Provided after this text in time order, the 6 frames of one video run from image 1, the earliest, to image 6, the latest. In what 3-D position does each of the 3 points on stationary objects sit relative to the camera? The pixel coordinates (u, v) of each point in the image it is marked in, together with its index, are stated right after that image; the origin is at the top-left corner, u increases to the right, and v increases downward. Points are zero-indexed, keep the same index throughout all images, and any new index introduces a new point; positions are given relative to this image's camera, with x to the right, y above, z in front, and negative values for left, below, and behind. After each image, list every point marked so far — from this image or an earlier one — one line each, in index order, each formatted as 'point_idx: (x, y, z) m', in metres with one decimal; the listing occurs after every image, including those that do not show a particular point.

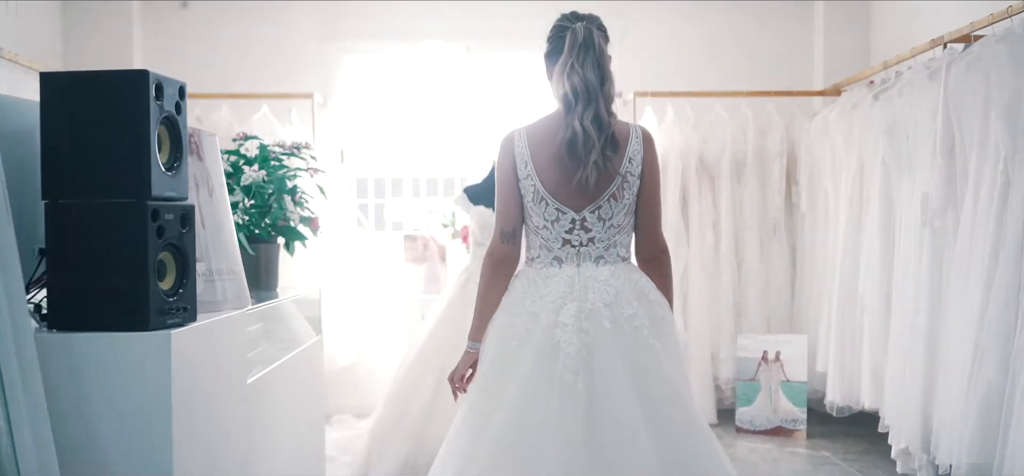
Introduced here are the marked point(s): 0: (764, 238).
0: (+1.2, 0.0, +3.6) m
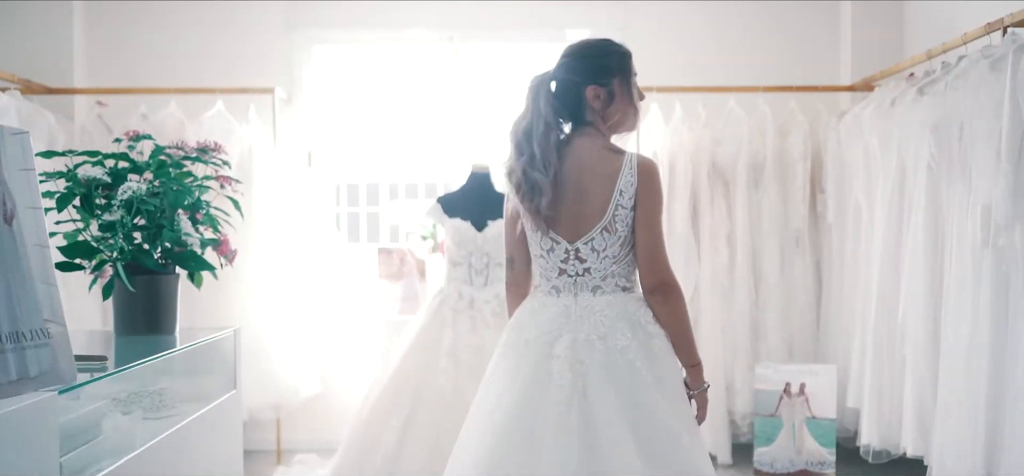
0: (+1.1, -0.1, +3.1) m
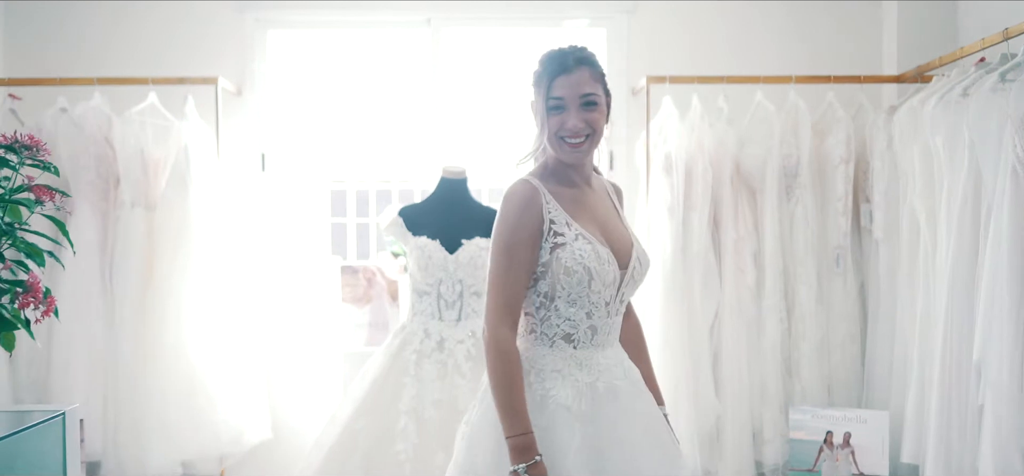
0: (+1.1, -0.1, +2.6) m
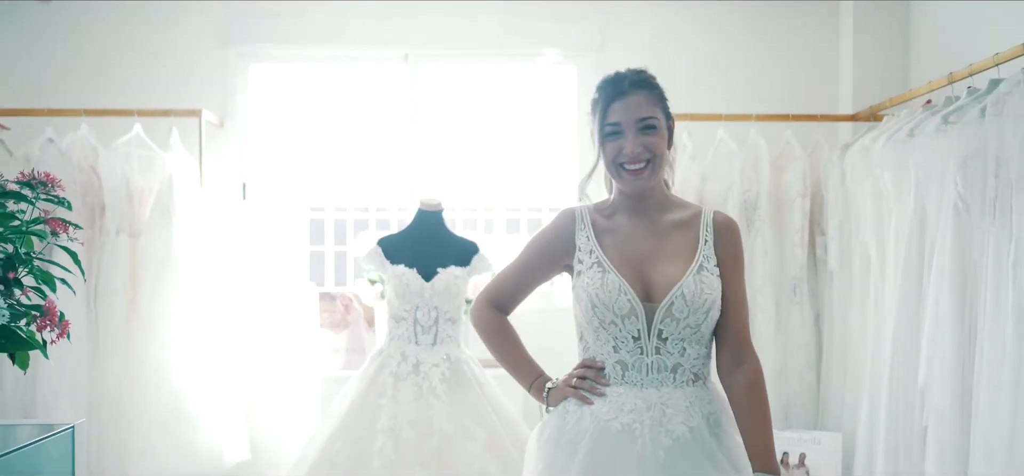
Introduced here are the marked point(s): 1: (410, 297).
0: (+1.0, -0.2, +2.8) m
1: (-0.3, -0.2, +2.1) m
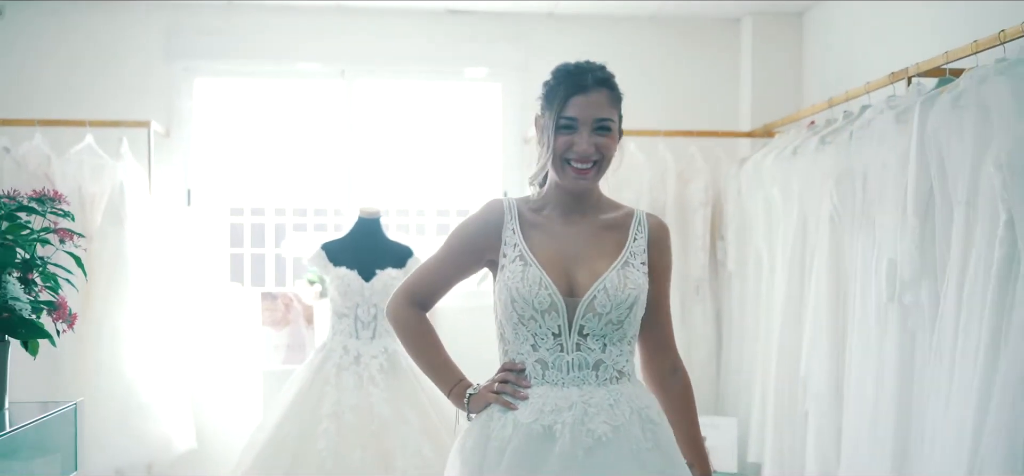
0: (+0.7, -0.2, +3.1) m
1: (-0.5, -0.2, +2.3) m
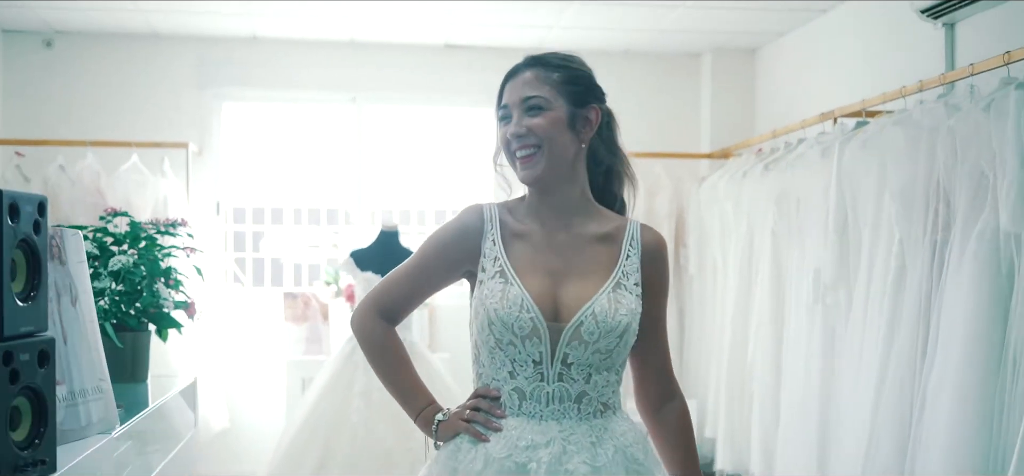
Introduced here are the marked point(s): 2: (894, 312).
0: (+0.7, -0.3, +3.6) m
1: (-0.5, -0.2, +2.8) m
2: (+1.2, -0.2, +2.3) m
